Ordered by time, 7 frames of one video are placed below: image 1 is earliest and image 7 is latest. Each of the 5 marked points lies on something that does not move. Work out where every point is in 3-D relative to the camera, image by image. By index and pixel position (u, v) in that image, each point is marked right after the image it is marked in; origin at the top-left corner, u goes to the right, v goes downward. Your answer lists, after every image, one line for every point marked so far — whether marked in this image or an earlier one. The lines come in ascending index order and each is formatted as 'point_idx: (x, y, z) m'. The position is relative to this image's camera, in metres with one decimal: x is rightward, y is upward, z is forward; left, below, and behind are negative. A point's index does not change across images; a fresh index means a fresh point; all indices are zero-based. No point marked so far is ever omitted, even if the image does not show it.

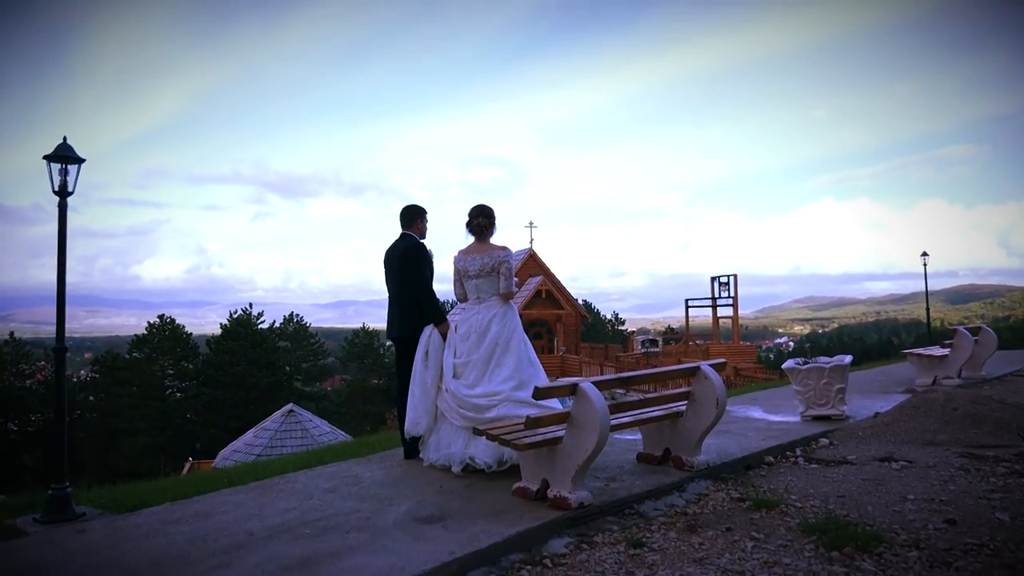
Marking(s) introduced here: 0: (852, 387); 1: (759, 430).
0: (+4.4, -1.3, +8.7) m
1: (+2.2, -1.3, +6.2) m
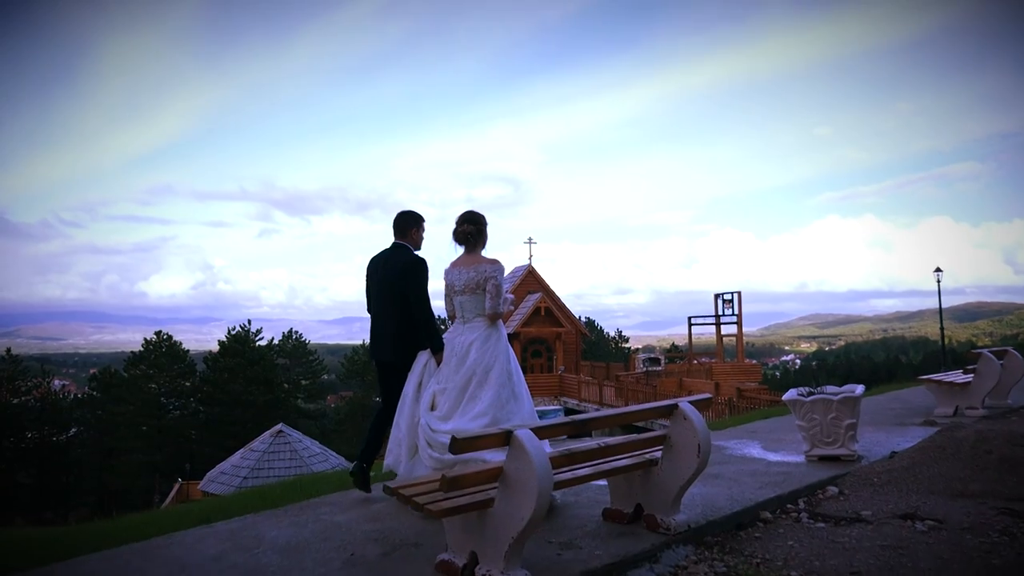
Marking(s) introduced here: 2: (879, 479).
0: (+4.0, -1.5, +7.7) m
1: (+1.9, -1.4, +5.2) m
2: (+2.7, -1.4, +5.0) m
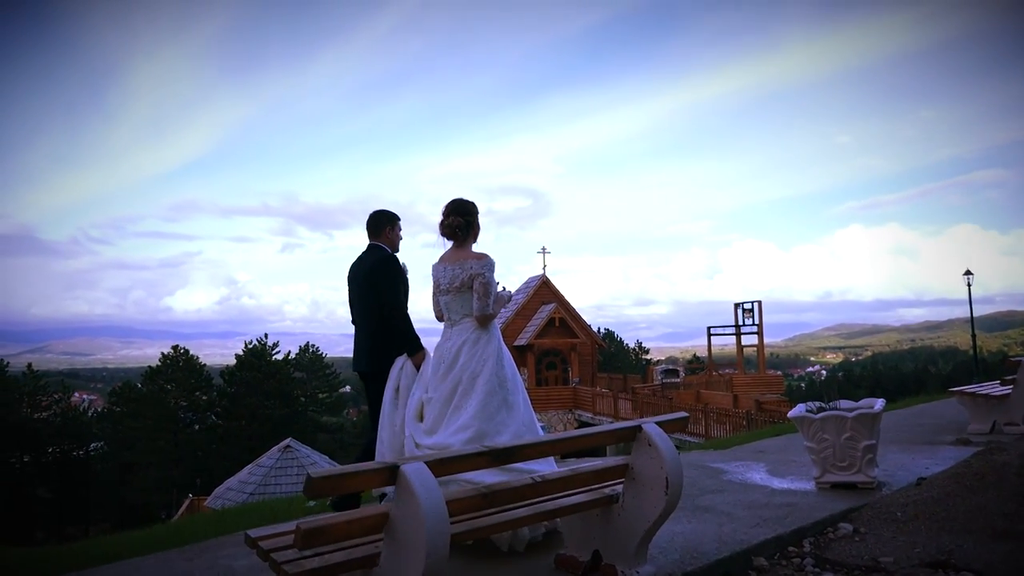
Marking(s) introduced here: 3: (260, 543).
0: (+3.8, -1.5, +6.8) m
1: (+1.6, -1.4, +4.4) m
2: (+2.4, -1.4, +4.1) m
3: (-0.9, -0.9, +2.4) m
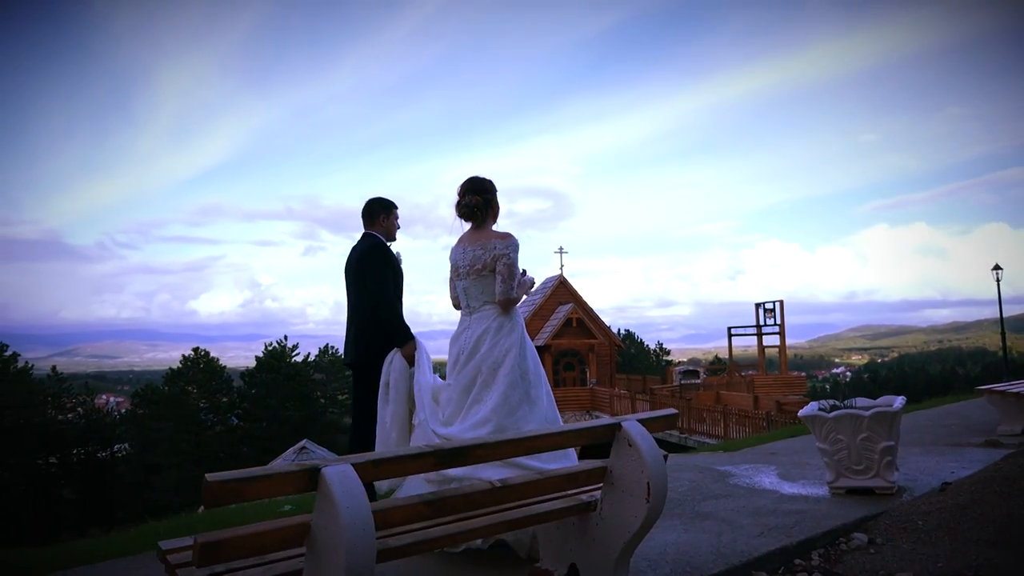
0: (+3.7, -1.4, +6.4) m
1: (+1.5, -1.3, +4.0) m
2: (+2.2, -1.3, +3.7) m
3: (-1.1, -0.8, +2.1) m
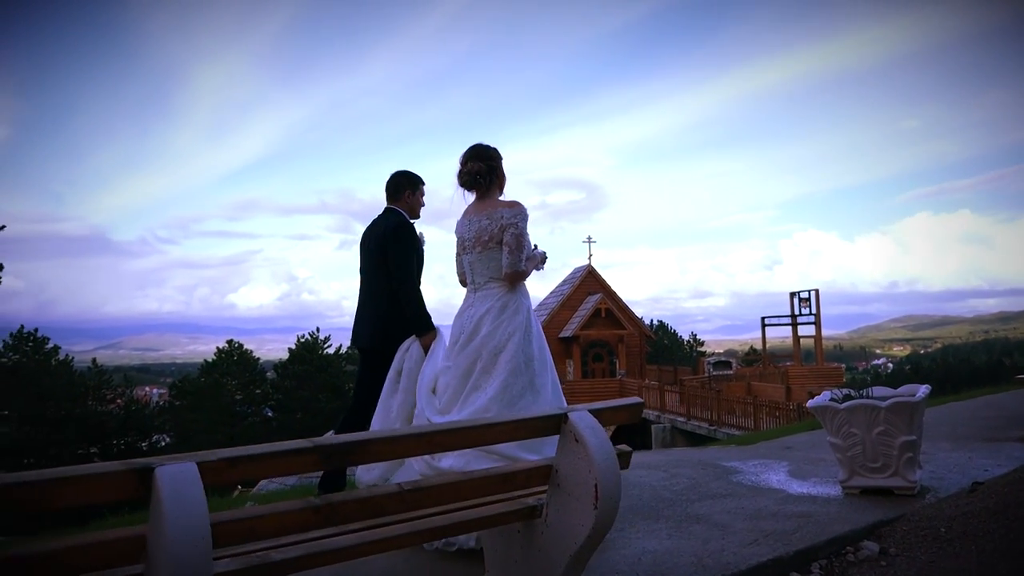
0: (+3.7, -1.2, +5.8) m
1: (+1.3, -1.2, +3.6) m
2: (+2.1, -1.1, +3.2) m
3: (-1.3, -0.7, +1.8) m
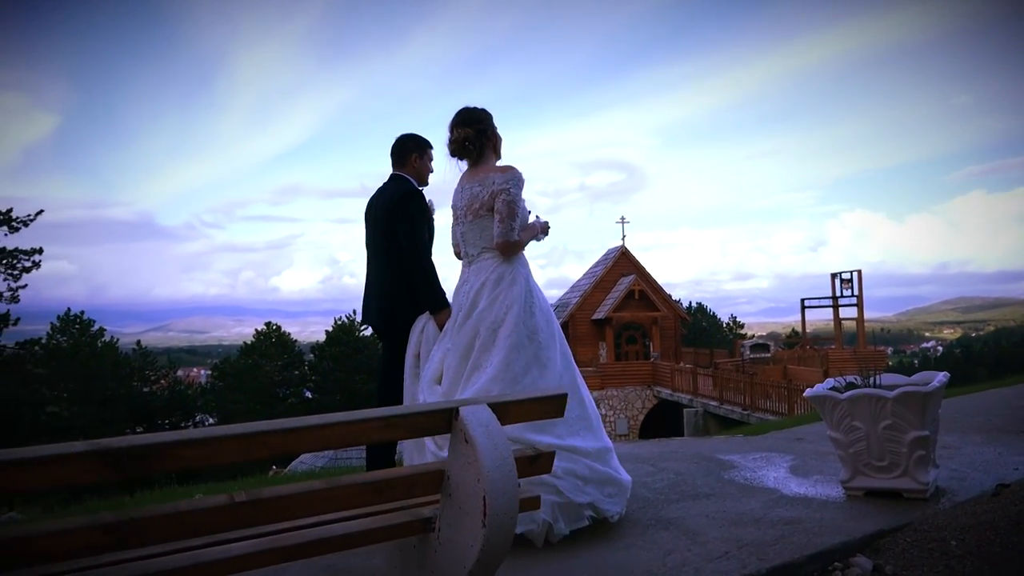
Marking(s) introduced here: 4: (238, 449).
0: (+3.5, -1.0, +5.2) m
1: (+1.0, -1.1, +3.1) m
2: (+1.8, -1.0, +2.7) m
3: (-1.7, -0.7, +1.5) m
4: (-0.6, -0.4, +1.6) m
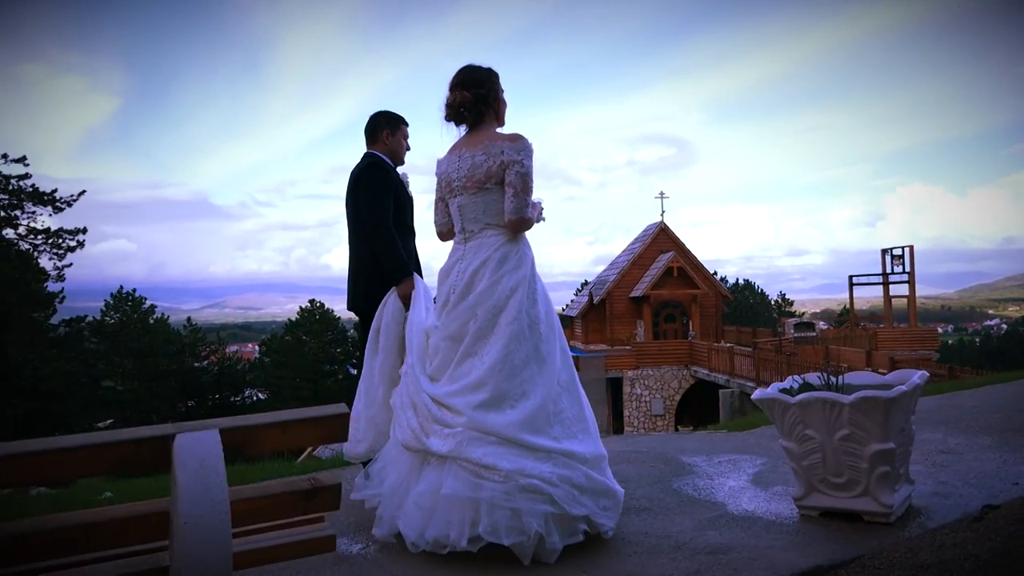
0: (+3.2, -0.9, +4.6) m
1: (+0.6, -1.0, +2.7) m
2: (+1.3, -1.0, +2.2) m
3: (-2.3, -0.7, +1.2) m
4: (-1.2, -0.4, +1.3) m
